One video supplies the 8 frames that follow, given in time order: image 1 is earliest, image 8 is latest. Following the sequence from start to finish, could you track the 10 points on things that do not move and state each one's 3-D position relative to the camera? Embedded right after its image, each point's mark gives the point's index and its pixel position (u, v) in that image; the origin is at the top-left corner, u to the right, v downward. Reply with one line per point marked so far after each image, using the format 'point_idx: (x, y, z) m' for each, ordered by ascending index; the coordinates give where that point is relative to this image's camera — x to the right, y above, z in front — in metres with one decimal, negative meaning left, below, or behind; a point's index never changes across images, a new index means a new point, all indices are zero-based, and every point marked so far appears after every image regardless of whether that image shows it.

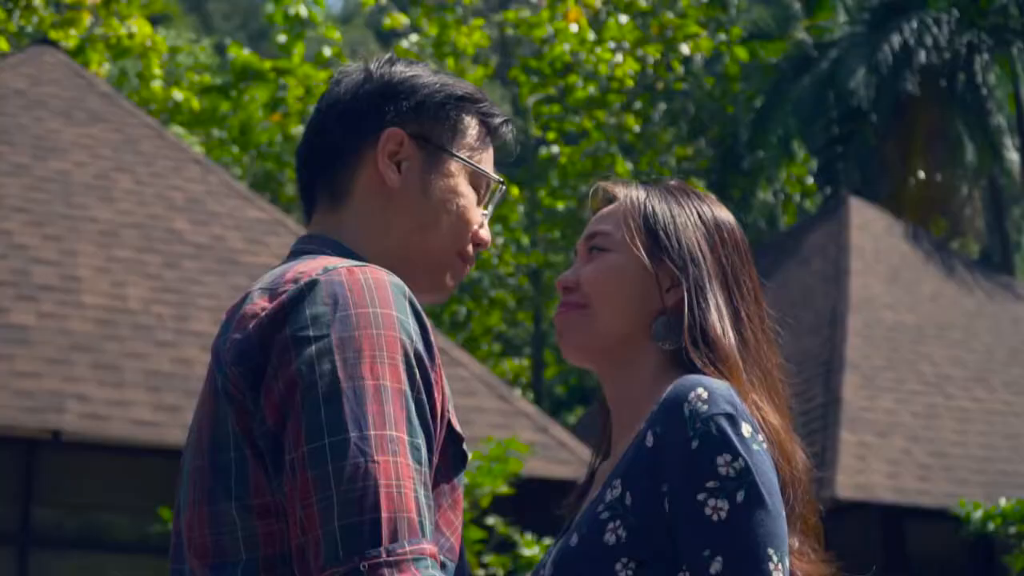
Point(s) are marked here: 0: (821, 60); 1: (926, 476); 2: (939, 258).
0: (+3.3, +2.5, +16.8) m
1: (+2.6, -1.2, +9.7) m
2: (+3.6, +0.3, +12.9) m
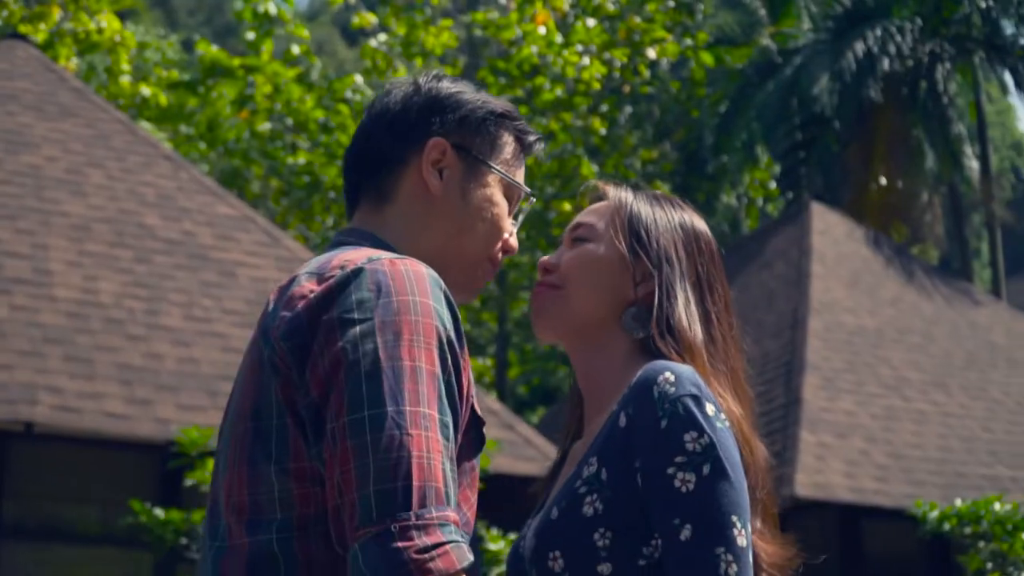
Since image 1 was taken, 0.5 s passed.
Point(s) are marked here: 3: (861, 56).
0: (+3.0, +2.4, +17.1) m
1: (+2.4, -1.2, +9.9) m
2: (+3.3, +0.2, +13.2) m
3: (+3.6, +2.4, +16.2) m
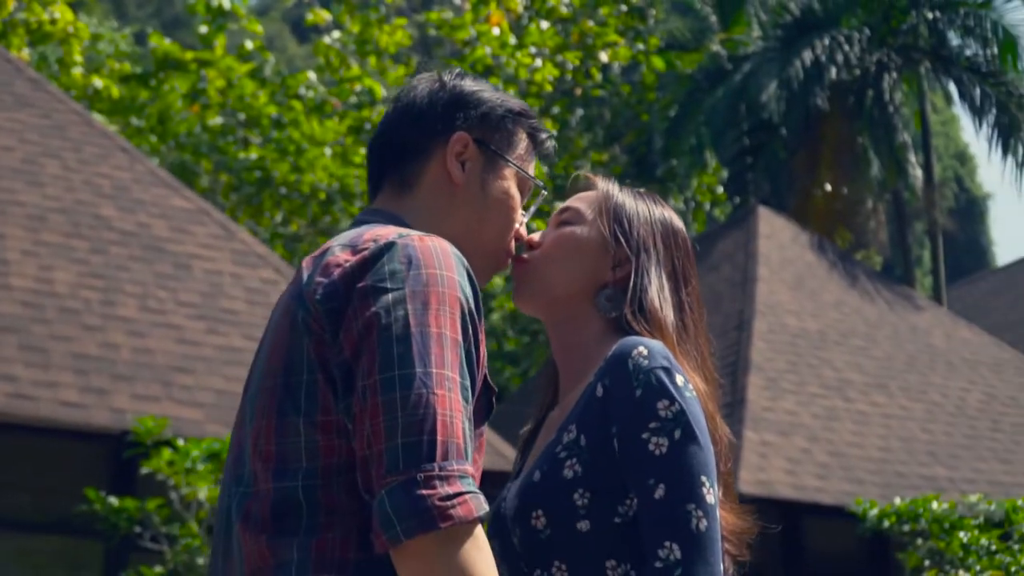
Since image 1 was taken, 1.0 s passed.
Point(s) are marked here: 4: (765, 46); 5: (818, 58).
0: (+2.5, +2.4, +17.4) m
1: (+2.0, -1.2, +10.2) m
2: (+2.9, +0.2, +13.5) m
3: (+3.1, +2.4, +16.4) m
4: (+2.7, +2.7, +17.0) m
5: (+3.3, +2.5, +16.7) m
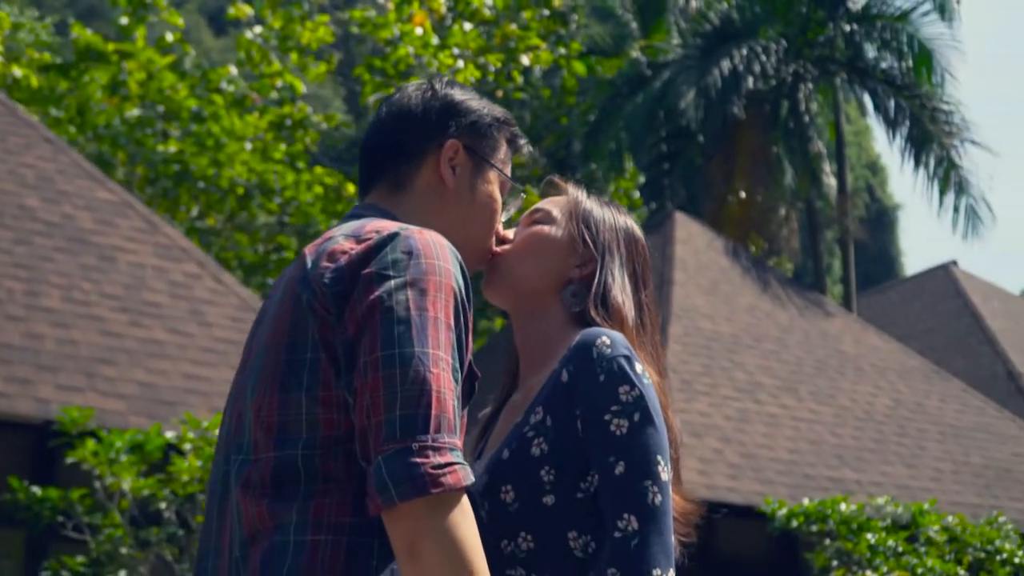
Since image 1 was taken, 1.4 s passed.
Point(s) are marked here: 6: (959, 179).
0: (+1.6, +2.4, +17.6) m
1: (+1.5, -1.3, +10.4) m
2: (+2.2, +0.1, +13.8) m
3: (+2.3, +2.3, +16.8) m
4: (+1.9, +2.6, +17.2) m
5: (+2.5, +2.4, +17.0) m
6: (+4.9, +1.2, +16.9) m
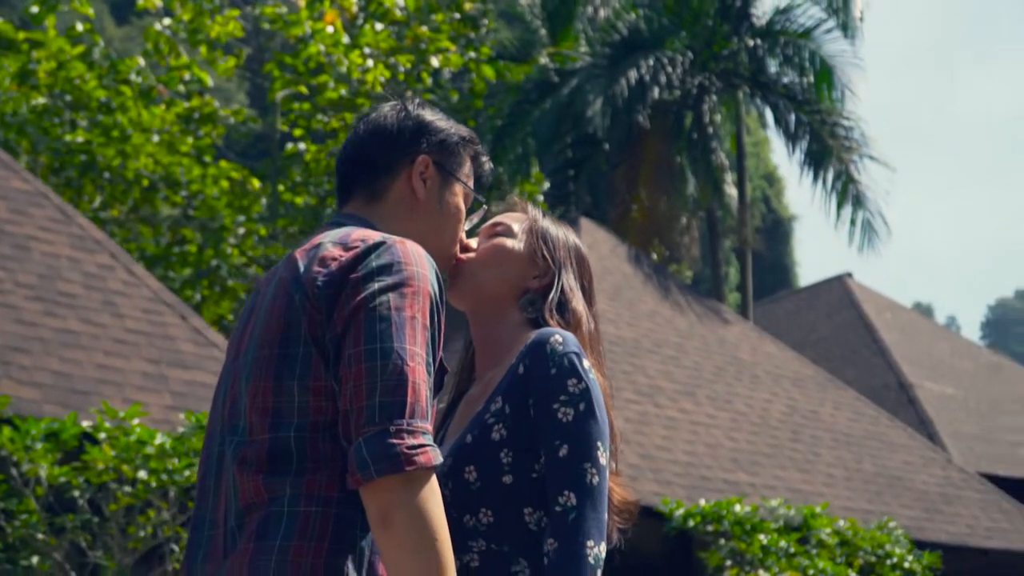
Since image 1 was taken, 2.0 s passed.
0: (+0.6, +2.3, +18.0) m
1: (+0.9, -1.3, +10.8) m
2: (+1.4, +0.1, +14.1) m
3: (+1.3, +2.3, +17.1) m
4: (+0.9, +2.6, +17.6) m
5: (+1.5, +2.4, +17.4) m
6: (+3.9, +1.1, +17.5) m
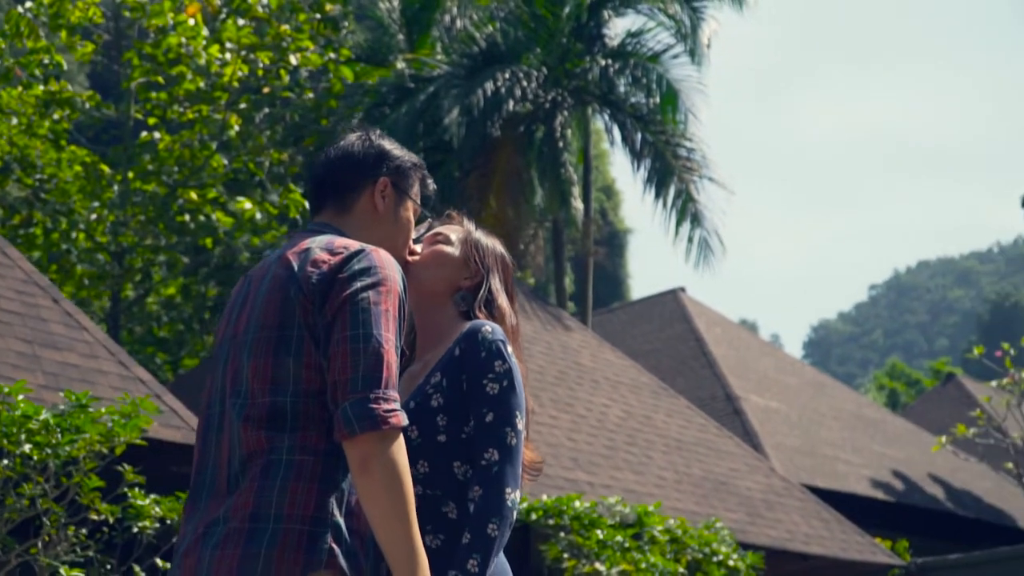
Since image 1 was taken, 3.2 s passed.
0: (-1.1, +2.3, +18.6) m
1: (-0.2, -1.3, +11.4) m
2: (0.0, 0.0, +14.9) m
3: (-0.2, +2.2, +17.8) m
4: (-0.7, +2.6, +18.3) m
5: (-0.1, +2.3, +18.1) m
6: (+2.2, +0.9, +18.5) m
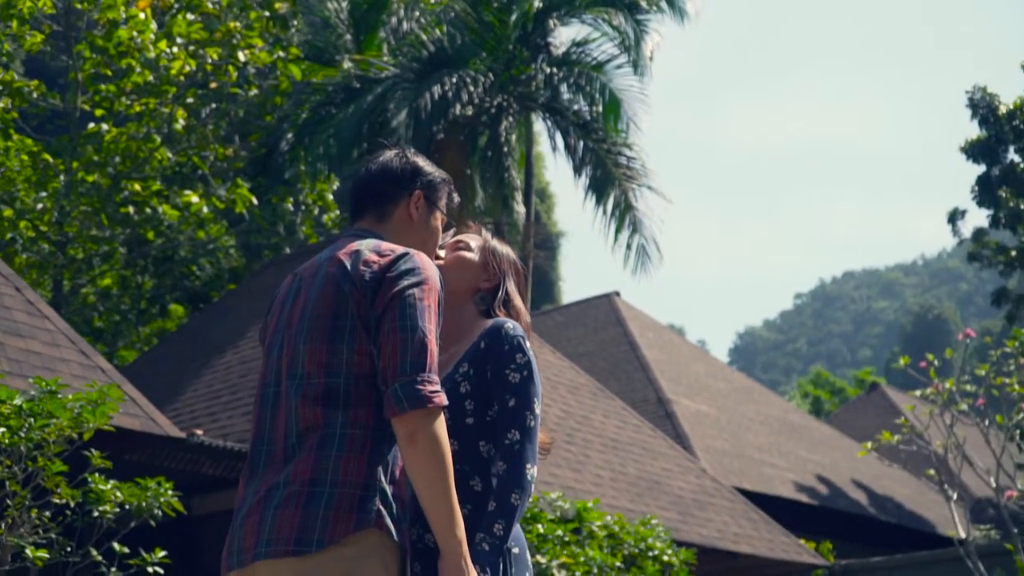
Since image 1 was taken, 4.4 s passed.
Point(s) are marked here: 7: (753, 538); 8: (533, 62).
0: (-1.7, +2.3, +19.0) m
1: (-0.6, -1.3, +11.9) m
2: (-0.5, 0.0, +15.3) m
3: (-0.8, +2.2, +18.3) m
4: (-1.3, +2.6, +18.7) m
5: (-0.7, +2.3, +18.6) m
6: (+1.5, +0.8, +19.0) m
7: (+2.4, -2.5, +15.5) m
8: (+0.3, +2.7, +19.0) m
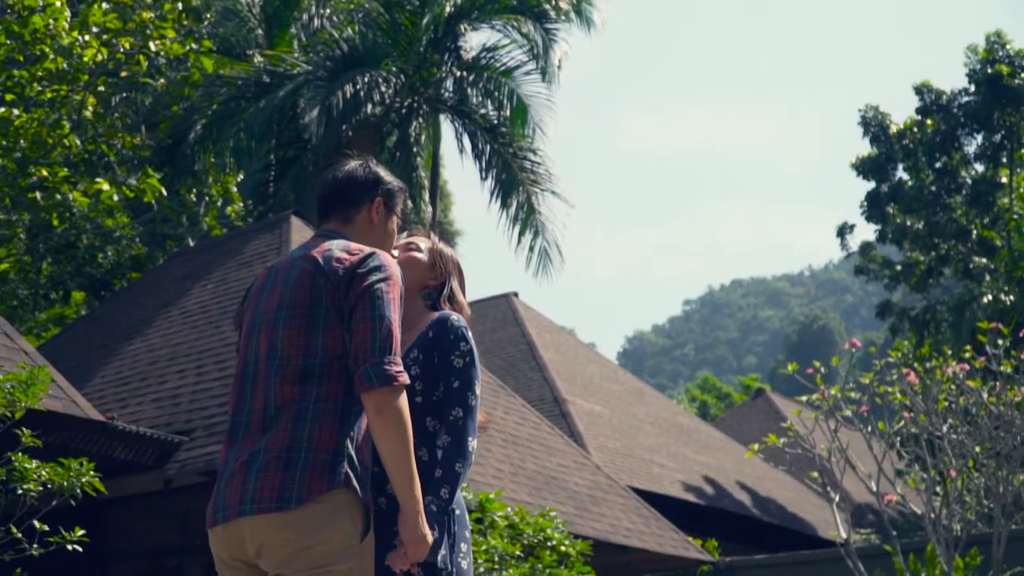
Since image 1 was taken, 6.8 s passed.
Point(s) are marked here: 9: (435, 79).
0: (-2.8, +2.4, +19.4) m
1: (-1.3, -1.3, +12.4) m
2: (-1.4, +0.1, +15.8) m
3: (-1.9, +2.3, +18.7) m
4: (-2.4, +2.6, +19.1) m
5: (-1.8, +2.4, +19.0) m
6: (+0.4, +0.8, +19.6) m
7: (+1.4, -2.6, +16.2) m
8: (-0.8, +2.8, +19.5) m
9: (-0.9, +2.6, +19.5) m
